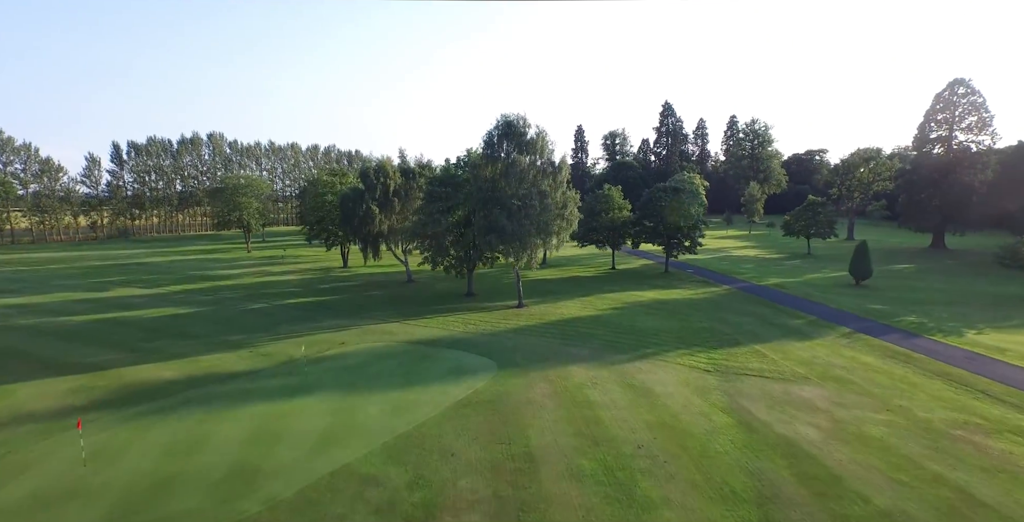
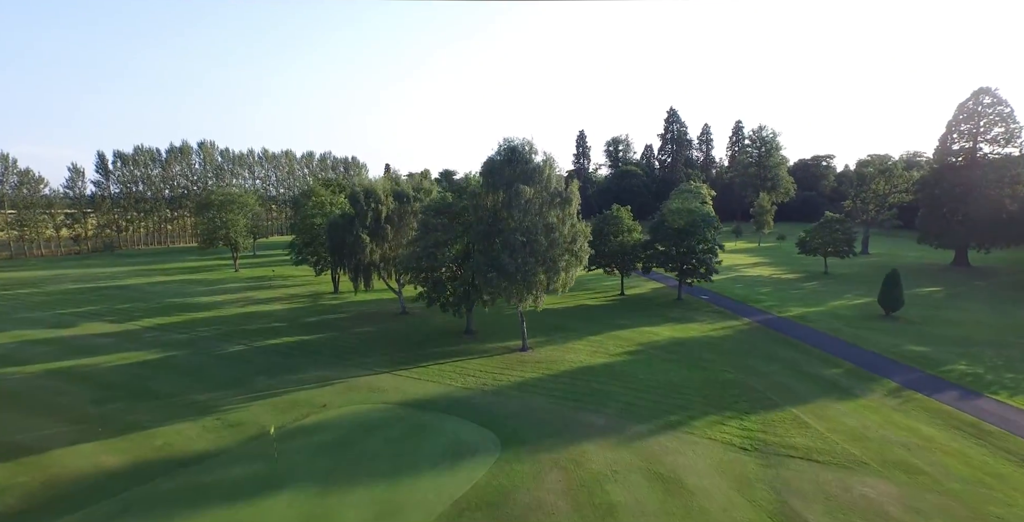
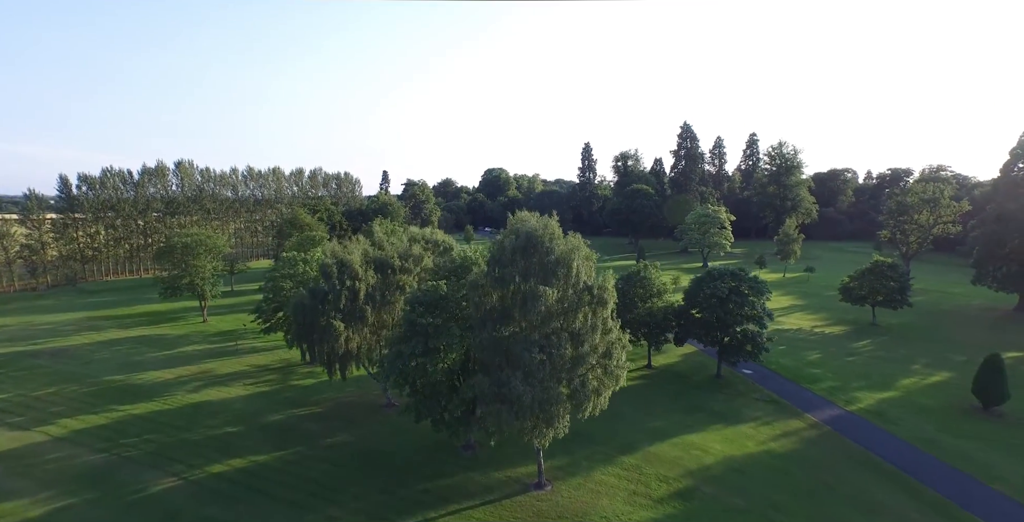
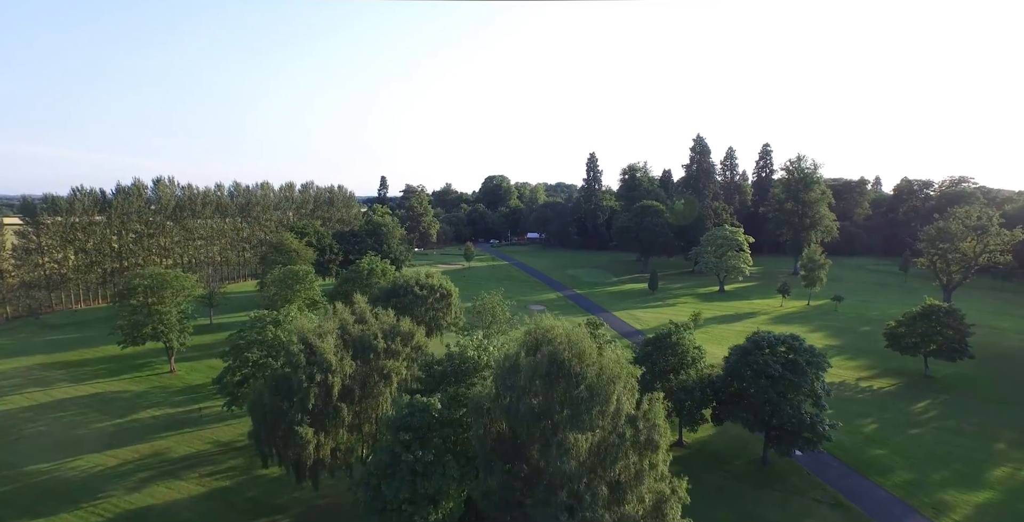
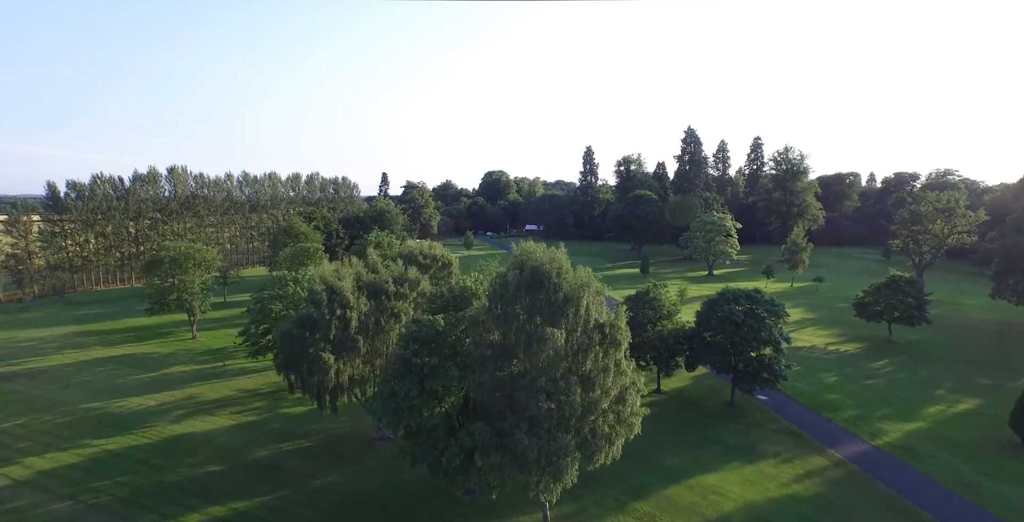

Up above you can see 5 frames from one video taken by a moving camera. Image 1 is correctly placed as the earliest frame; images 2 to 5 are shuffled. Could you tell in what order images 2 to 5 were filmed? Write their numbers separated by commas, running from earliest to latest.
2, 3, 5, 4
